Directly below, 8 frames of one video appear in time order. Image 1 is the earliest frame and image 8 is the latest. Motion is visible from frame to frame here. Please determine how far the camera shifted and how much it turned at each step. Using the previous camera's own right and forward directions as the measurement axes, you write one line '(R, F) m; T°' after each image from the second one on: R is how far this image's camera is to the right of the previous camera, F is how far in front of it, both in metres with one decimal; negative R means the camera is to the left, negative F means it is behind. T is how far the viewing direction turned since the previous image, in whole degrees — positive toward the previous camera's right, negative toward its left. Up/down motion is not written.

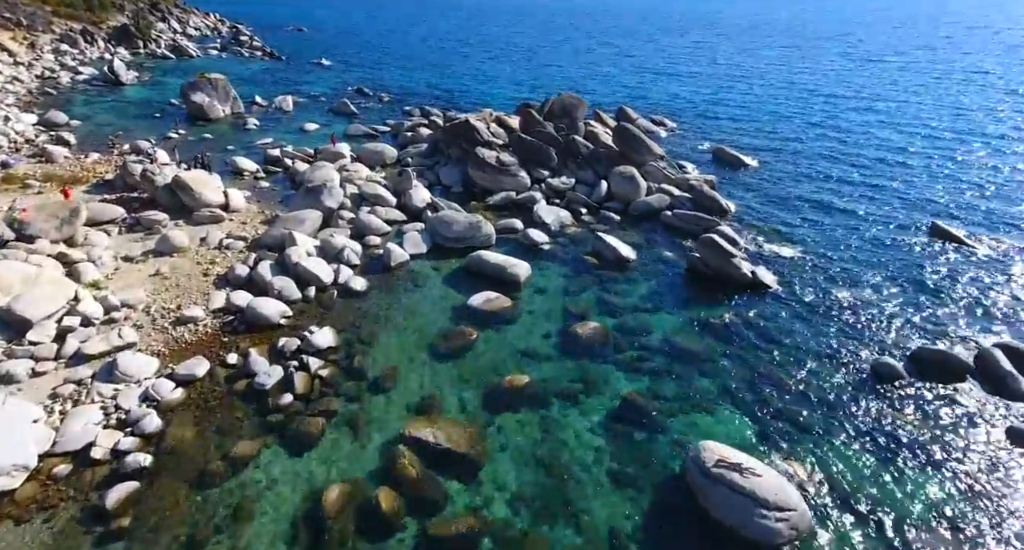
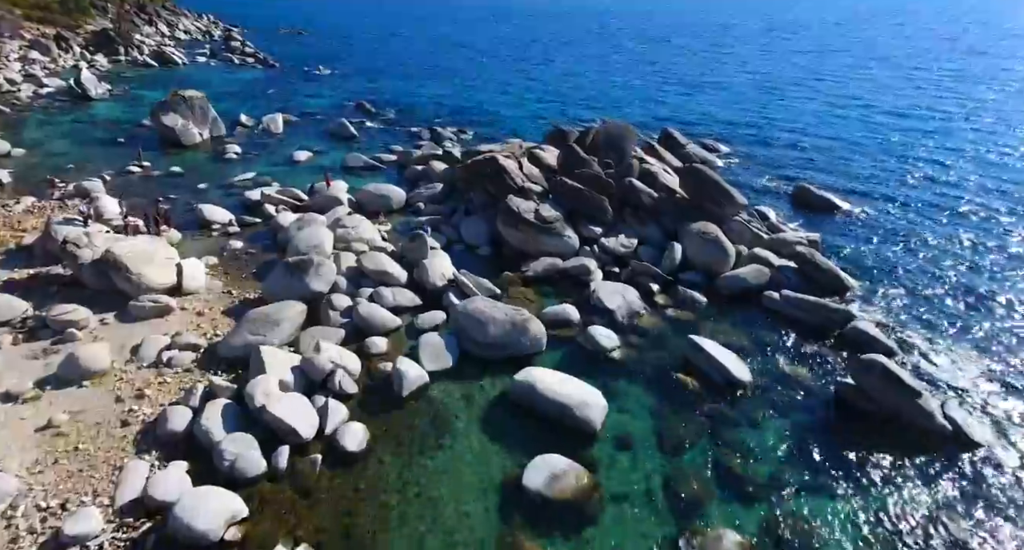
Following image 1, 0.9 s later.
(-1.8, +7.2) m; 0°
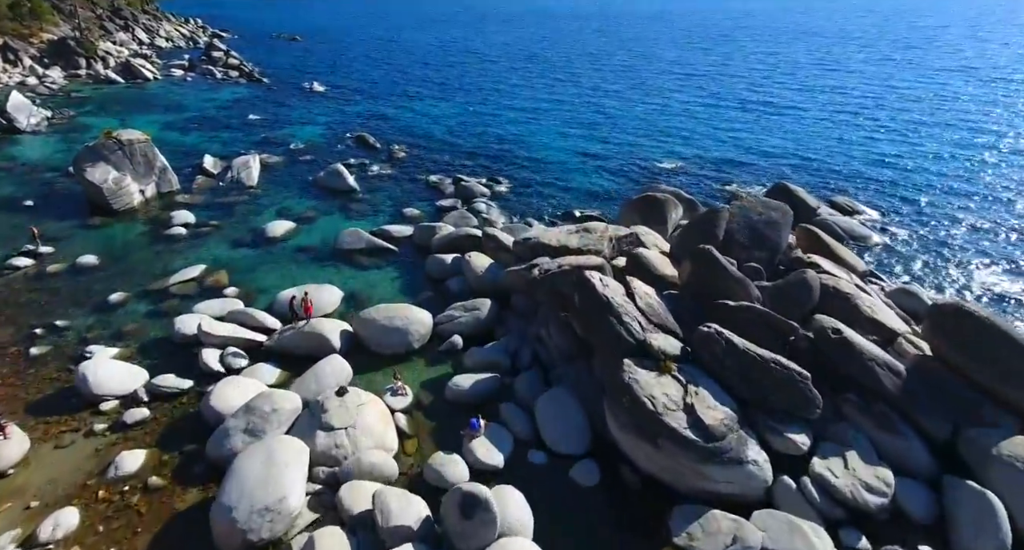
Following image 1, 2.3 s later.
(-3.0, +11.6) m; 0°
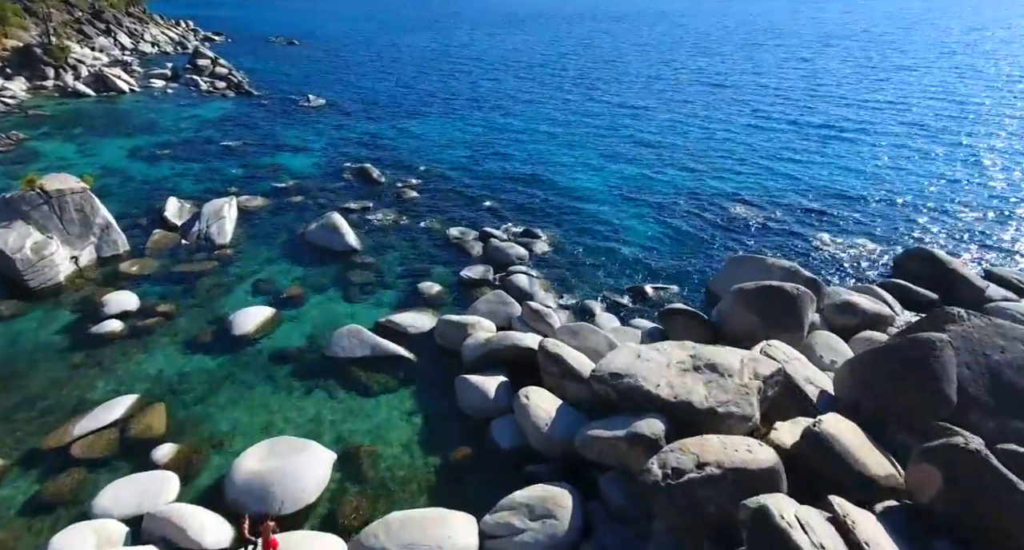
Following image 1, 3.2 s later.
(-2.0, +7.7) m; 0°
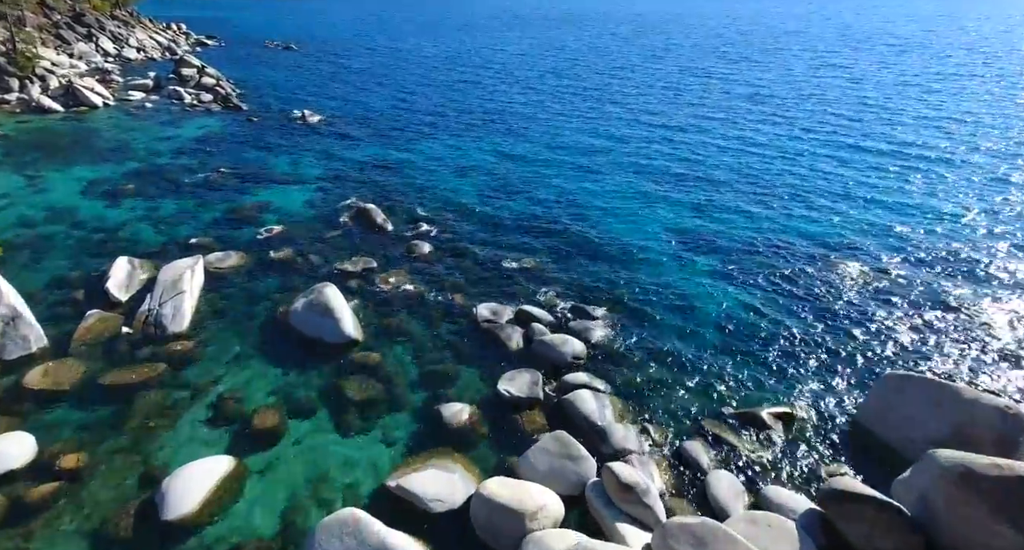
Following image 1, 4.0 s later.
(-1.8, +6.8) m; 0°
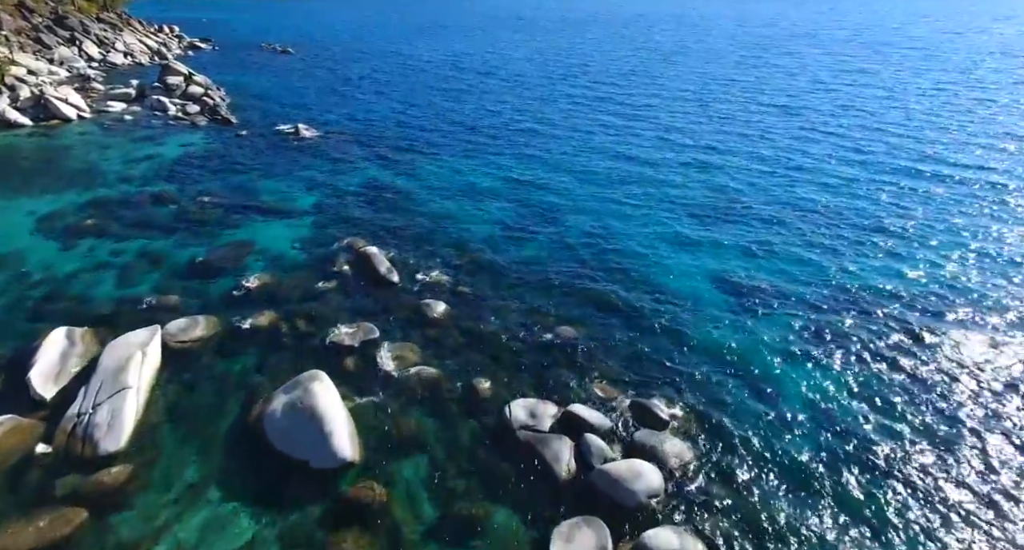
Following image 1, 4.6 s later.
(-1.3, +5.1) m; 0°
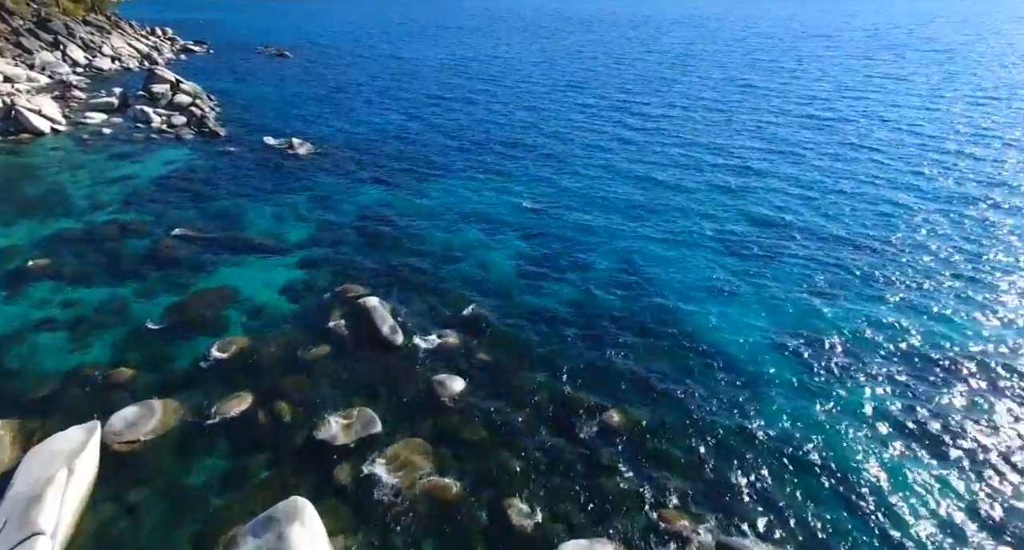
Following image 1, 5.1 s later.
(-1.0, +4.3) m; 0°
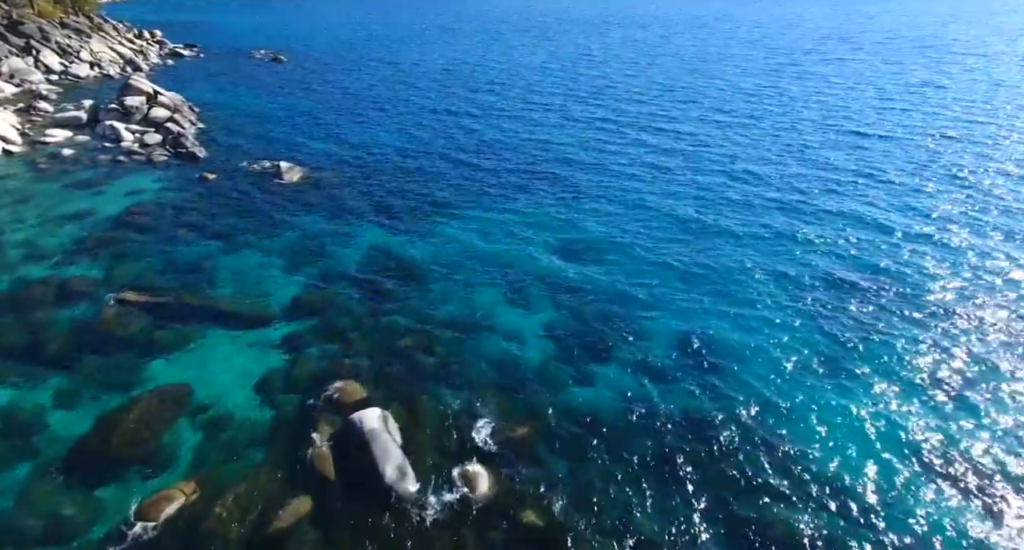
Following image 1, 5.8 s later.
(-1.5, +6.3) m; 0°
